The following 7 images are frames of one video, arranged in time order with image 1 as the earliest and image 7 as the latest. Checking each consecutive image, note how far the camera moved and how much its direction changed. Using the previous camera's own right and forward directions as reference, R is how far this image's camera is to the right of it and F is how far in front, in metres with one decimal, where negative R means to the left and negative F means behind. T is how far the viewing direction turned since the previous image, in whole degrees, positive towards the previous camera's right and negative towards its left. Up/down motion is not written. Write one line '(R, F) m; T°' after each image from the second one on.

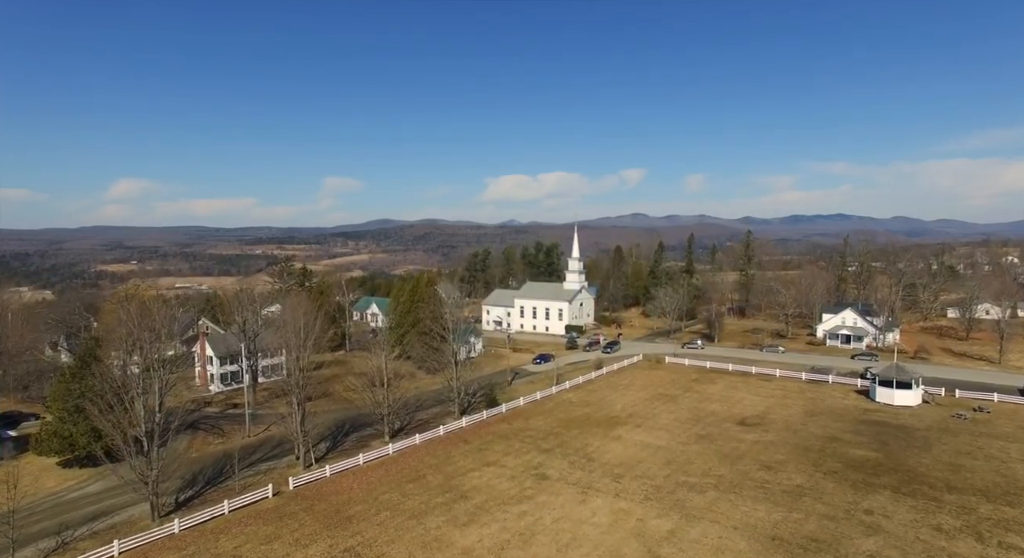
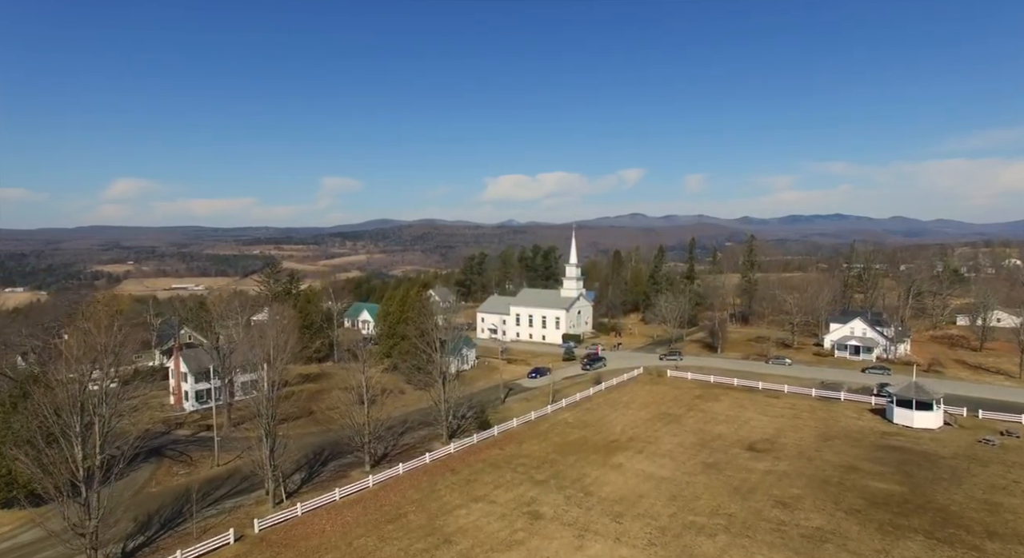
(+0.4, +2.8) m; 0°
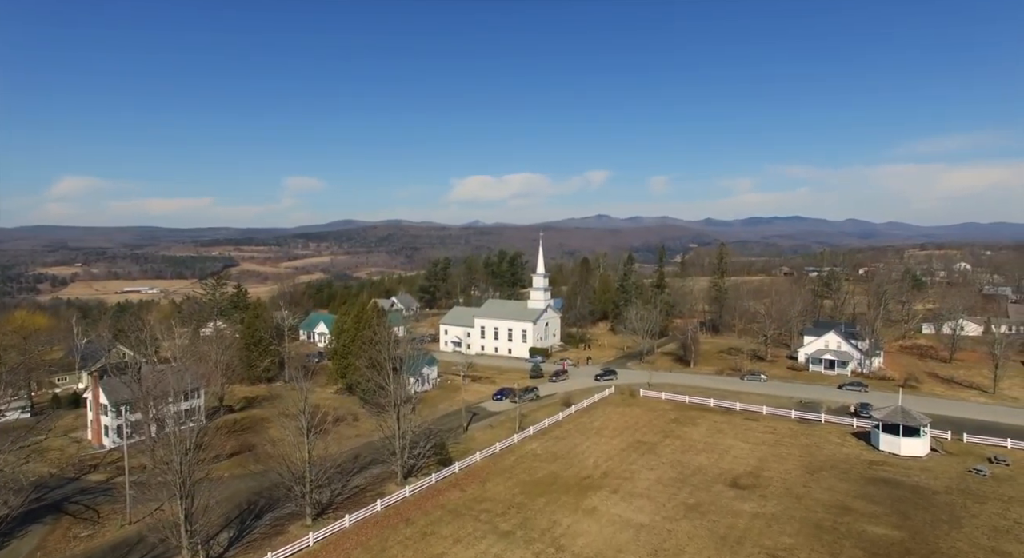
(+0.2, +3.6) m; +3°
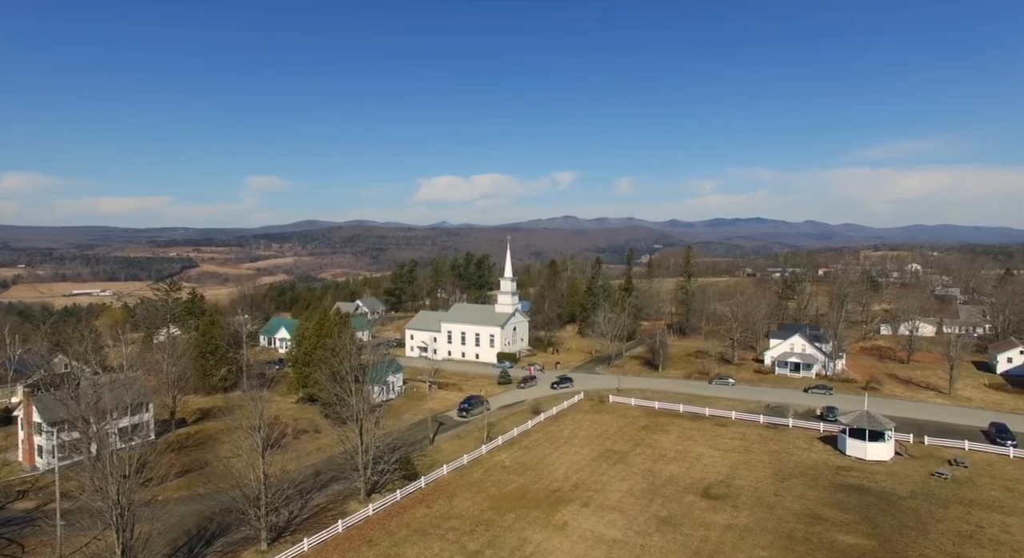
(0.0, +1.0) m; +3°
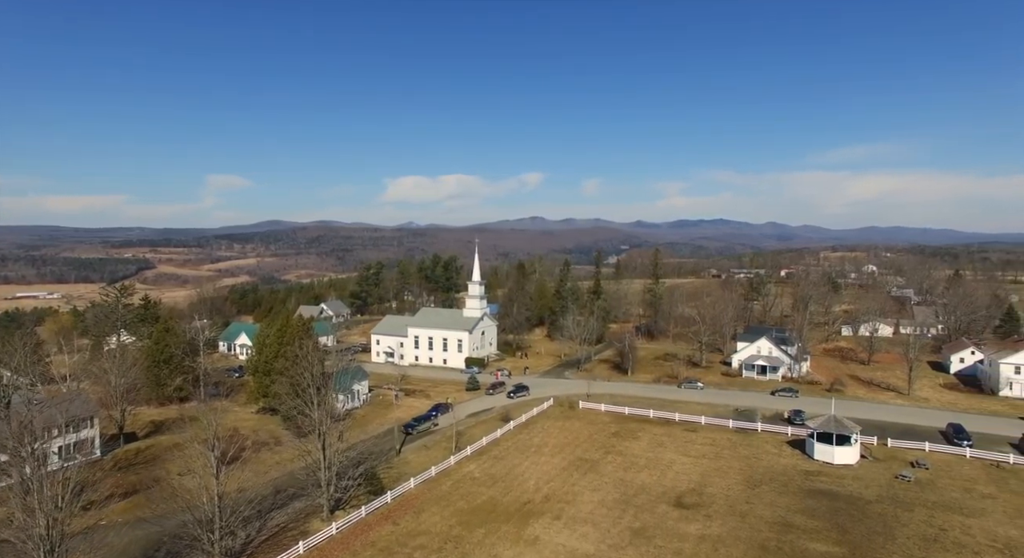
(-0.1, +0.9) m; +3°
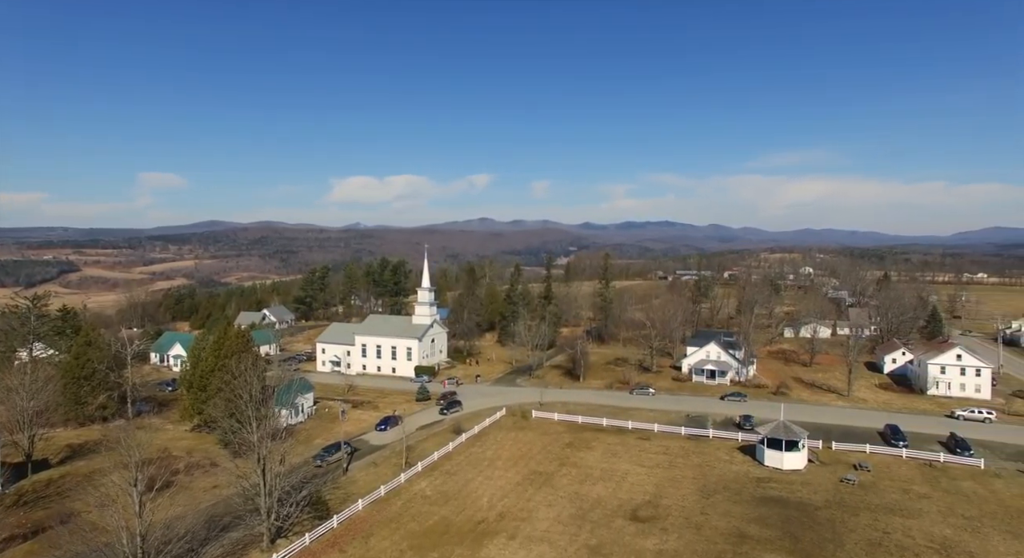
(-0.2, +1.1) m; +5°
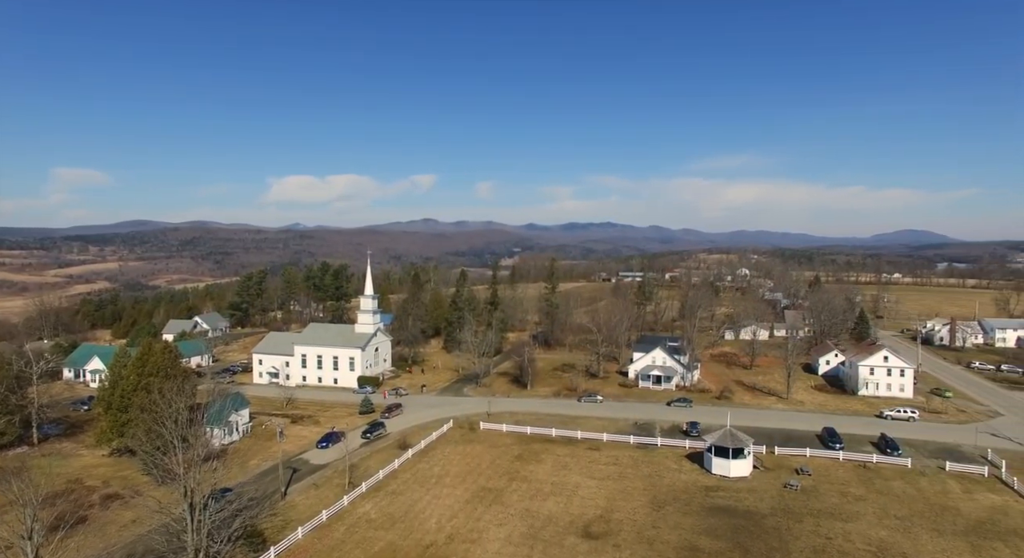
(-0.2, +1.0) m; +5°
